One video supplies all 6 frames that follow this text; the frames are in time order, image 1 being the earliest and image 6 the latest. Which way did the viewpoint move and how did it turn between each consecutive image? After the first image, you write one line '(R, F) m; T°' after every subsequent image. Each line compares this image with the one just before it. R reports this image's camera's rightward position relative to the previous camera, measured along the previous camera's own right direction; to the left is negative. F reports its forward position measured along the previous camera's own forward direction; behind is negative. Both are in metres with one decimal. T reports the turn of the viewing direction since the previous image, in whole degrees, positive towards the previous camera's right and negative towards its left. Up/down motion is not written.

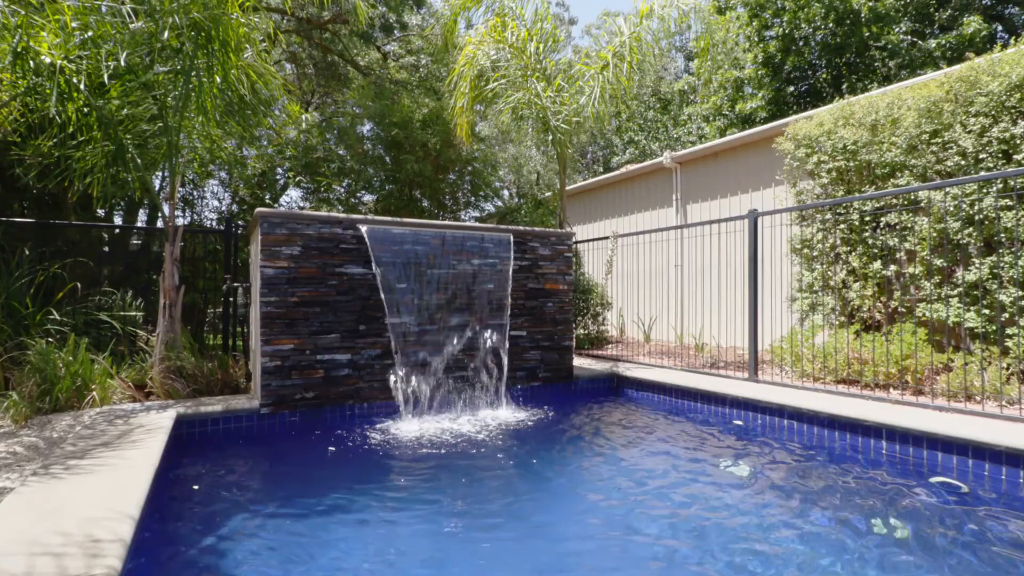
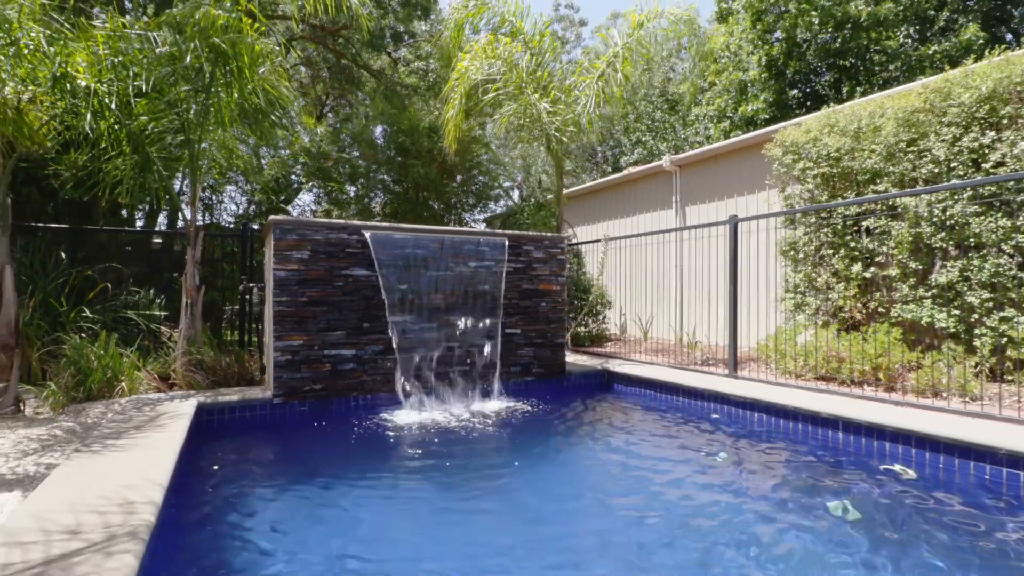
(+0.2, -0.3) m; -1°
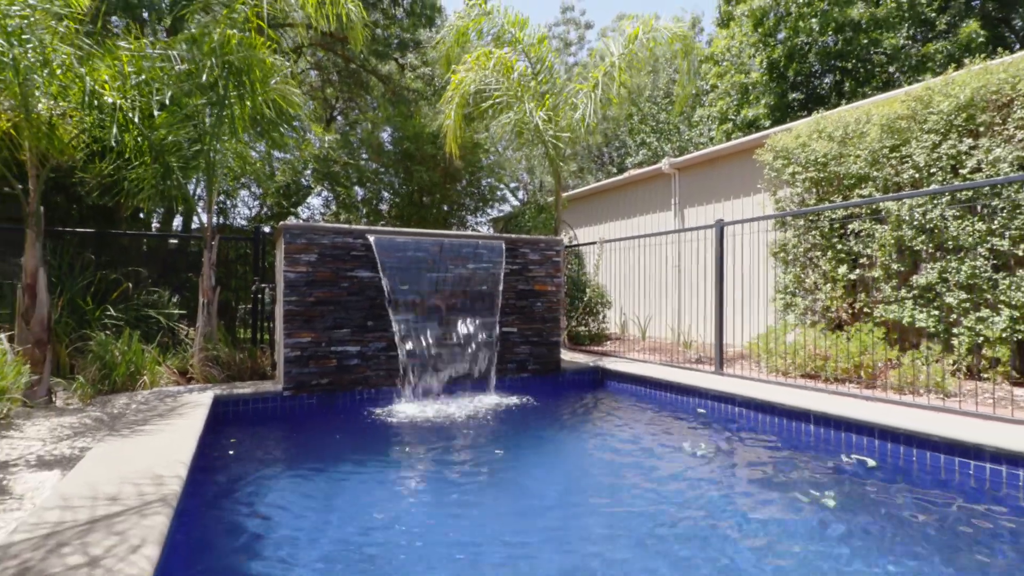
(+0.1, -0.3) m; -1°
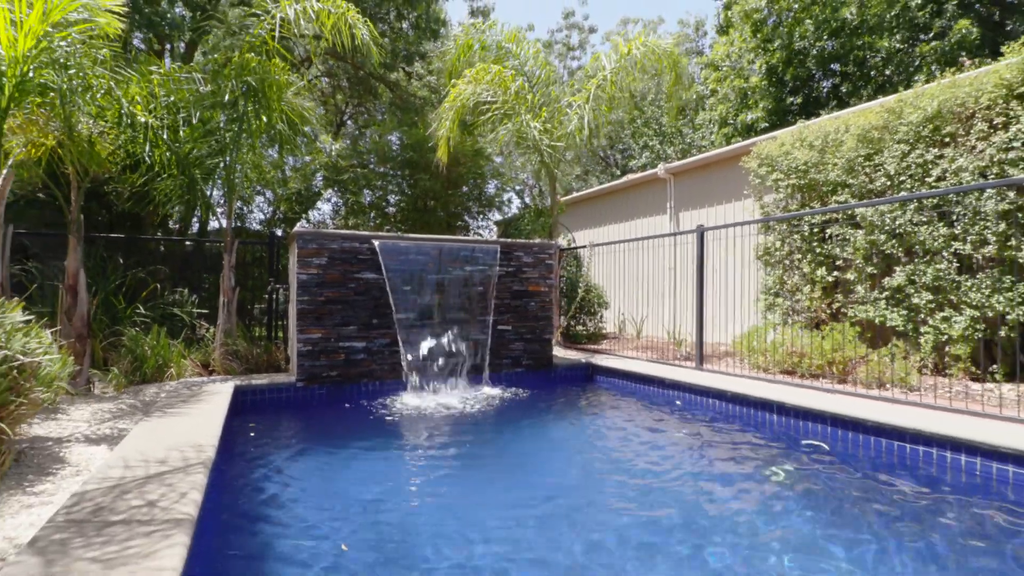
(+0.2, -0.4) m; -1°
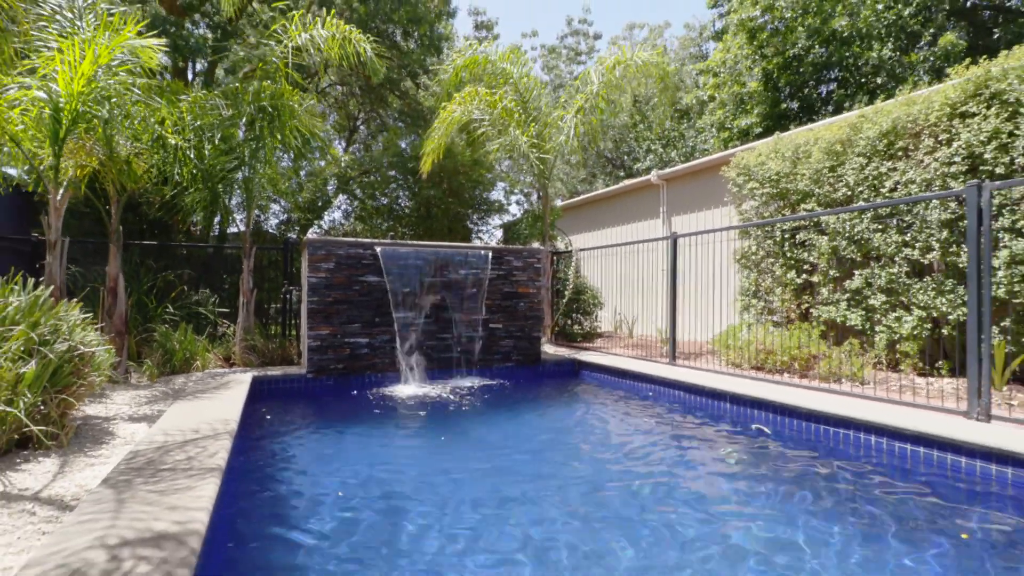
(+0.3, -0.6) m; -1°
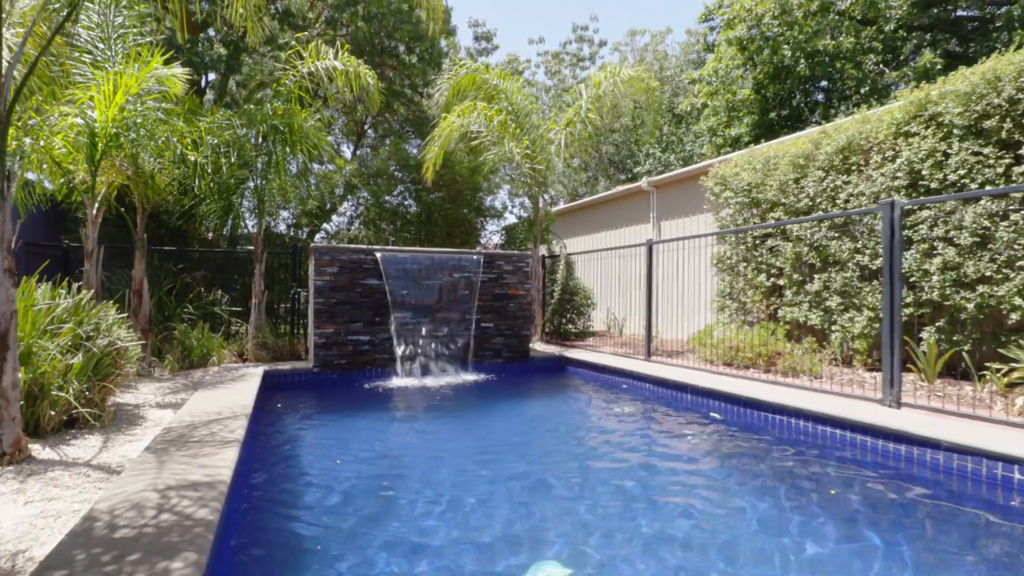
(+0.2, -0.6) m; -1°
